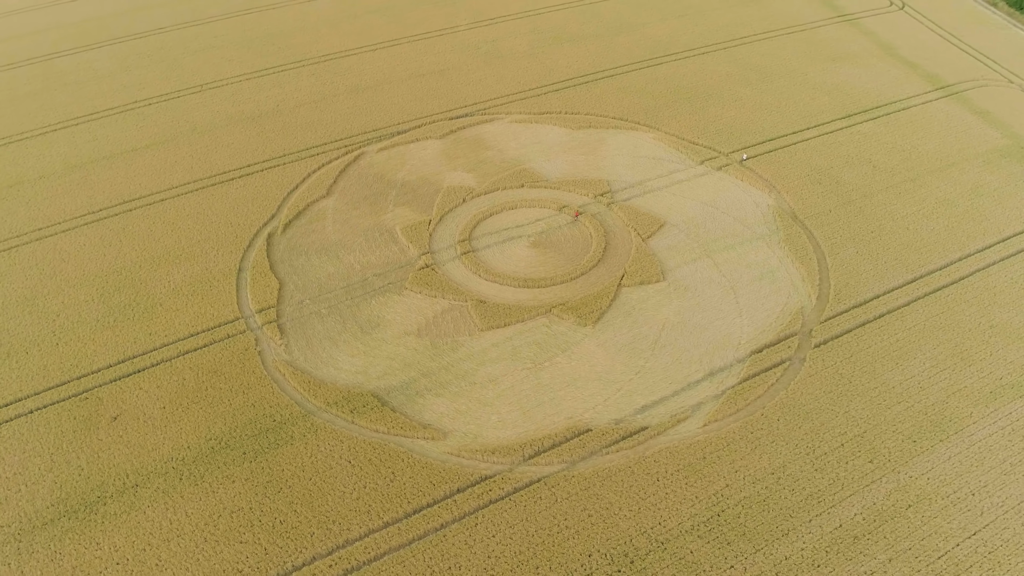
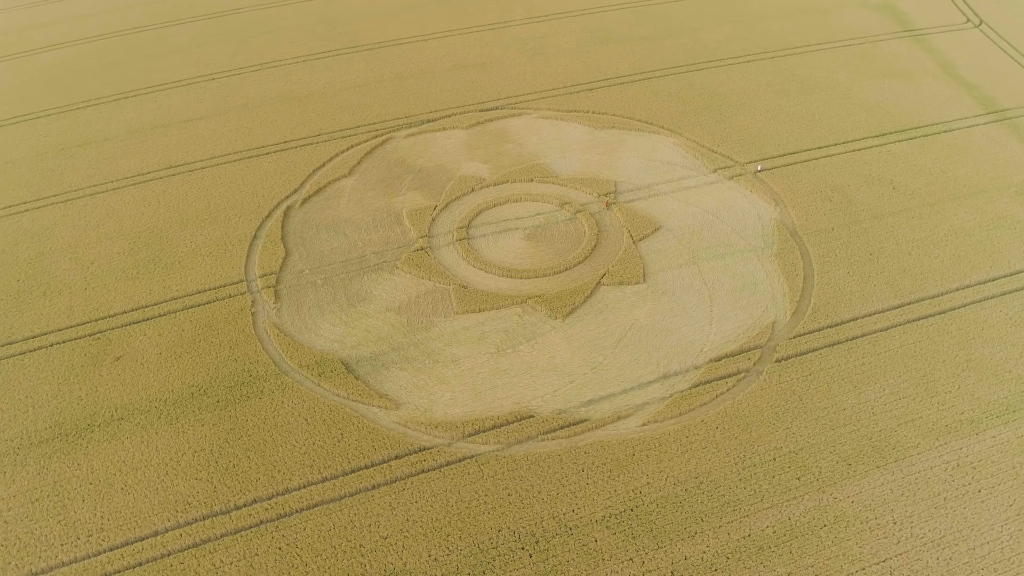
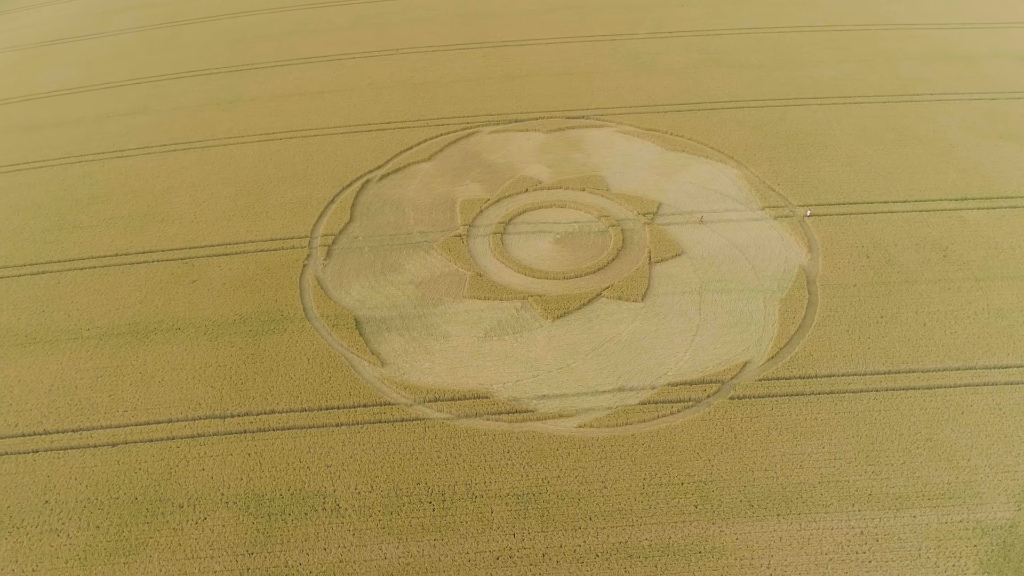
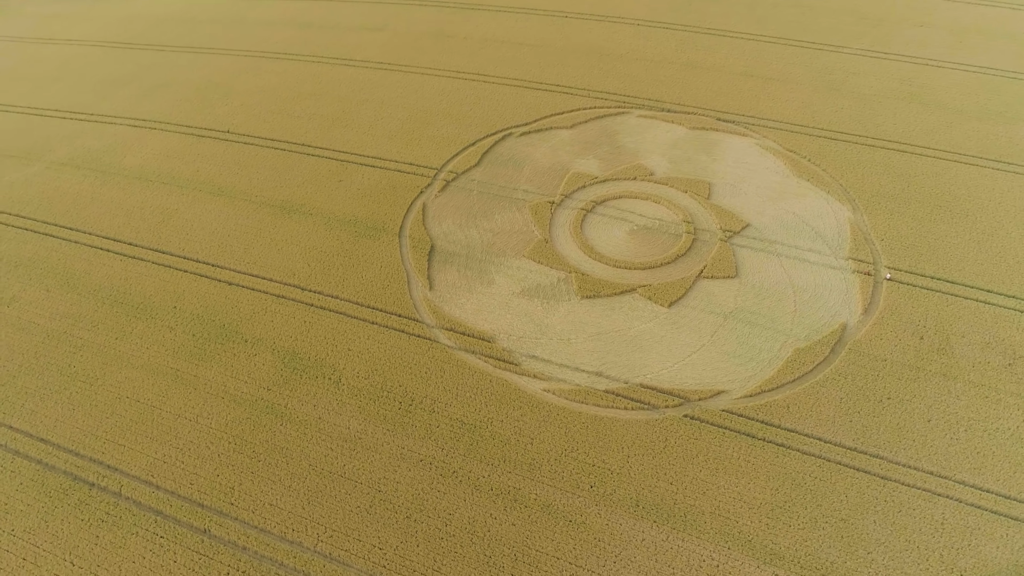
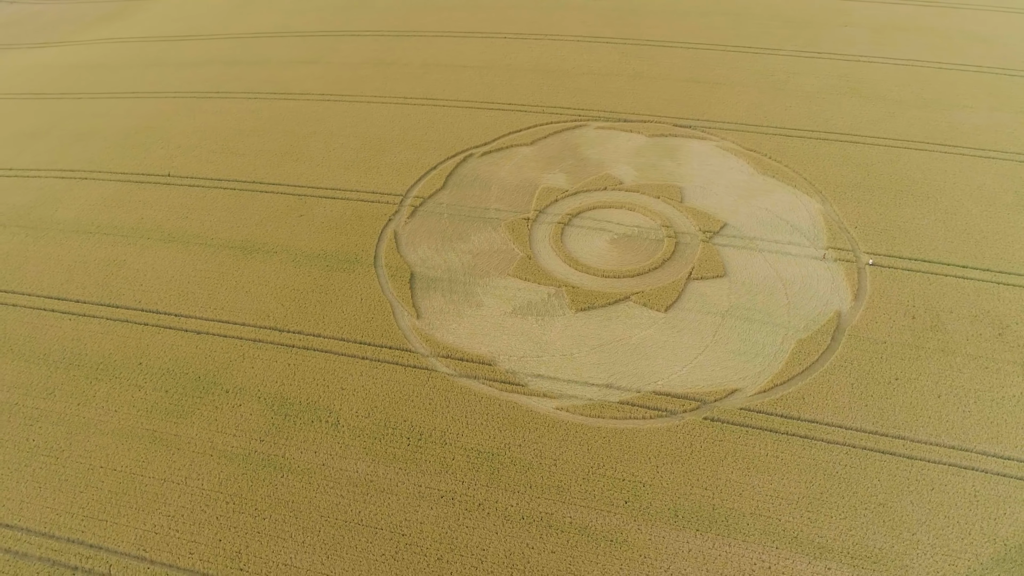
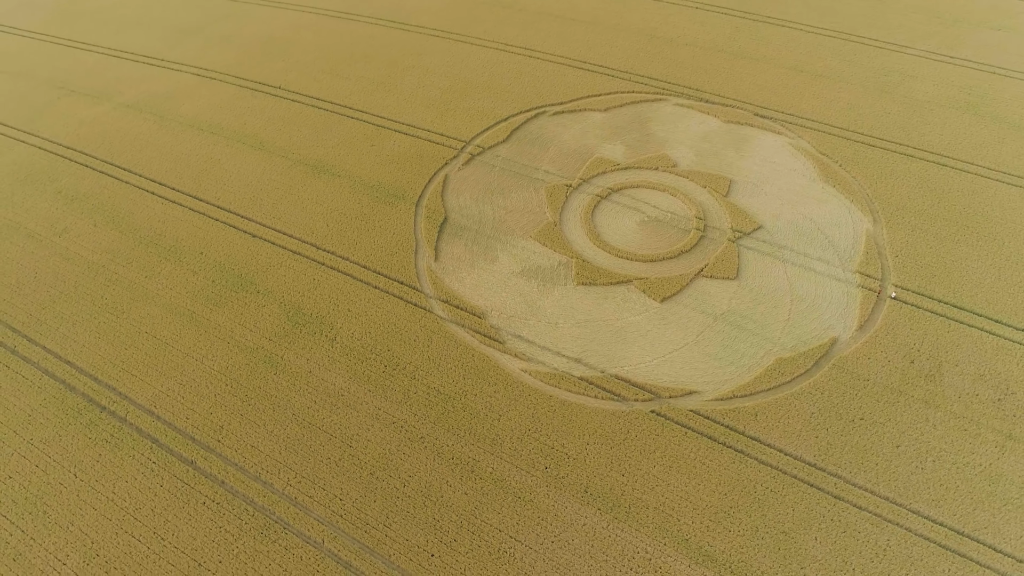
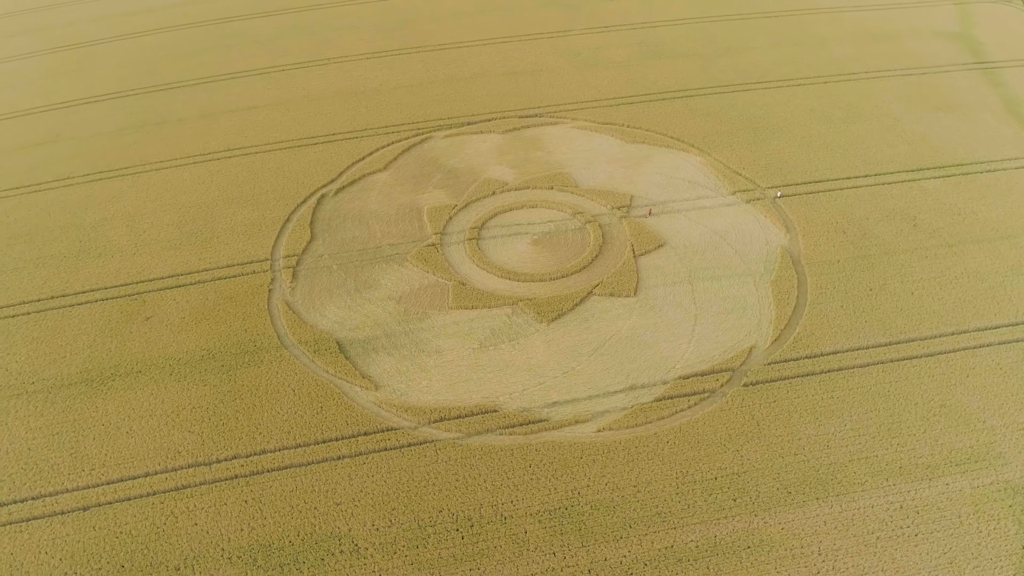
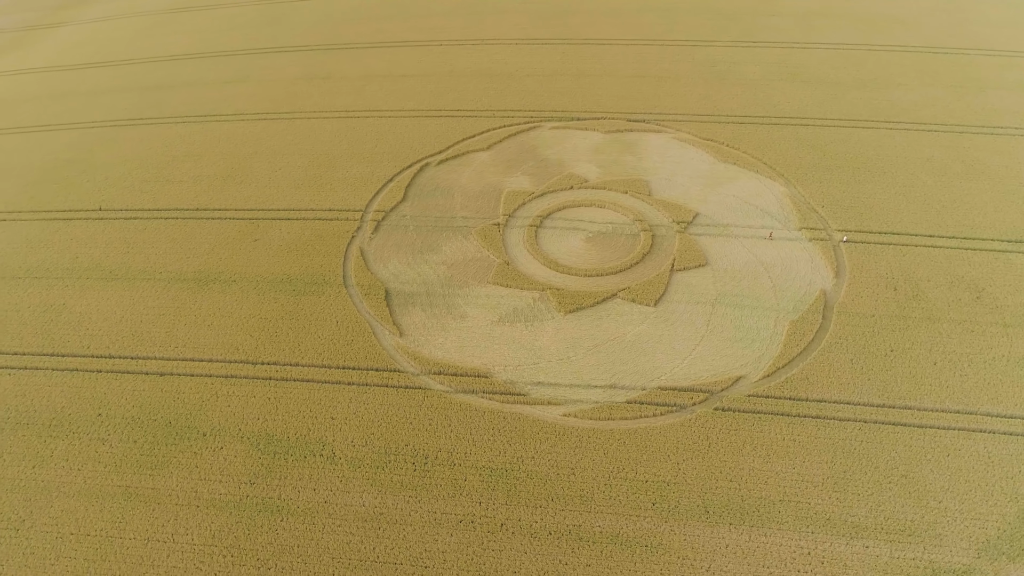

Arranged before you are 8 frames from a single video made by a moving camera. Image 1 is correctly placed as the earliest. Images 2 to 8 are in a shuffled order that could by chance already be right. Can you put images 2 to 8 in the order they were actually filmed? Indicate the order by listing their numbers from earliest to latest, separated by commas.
2, 7, 3, 8, 5, 4, 6
